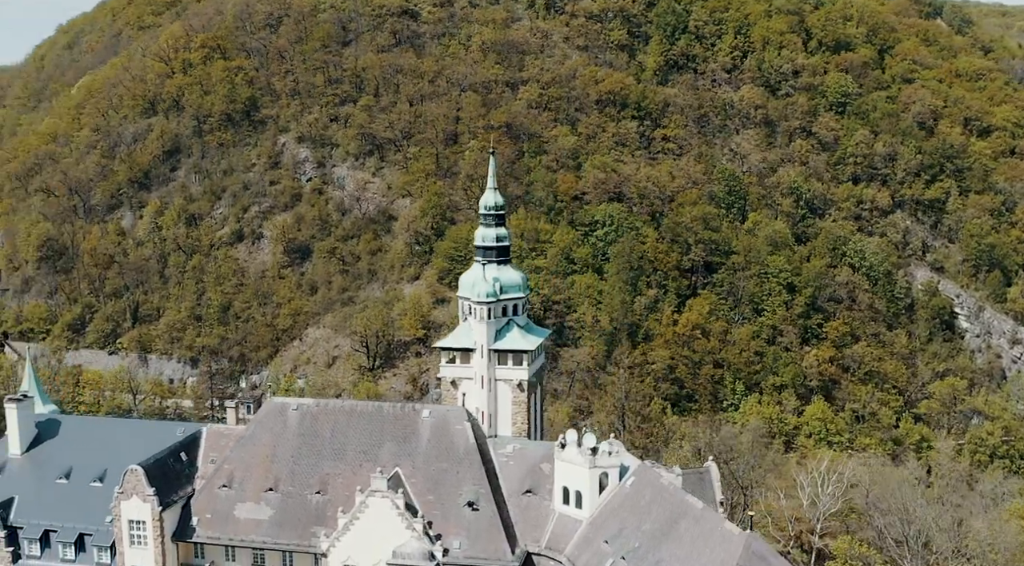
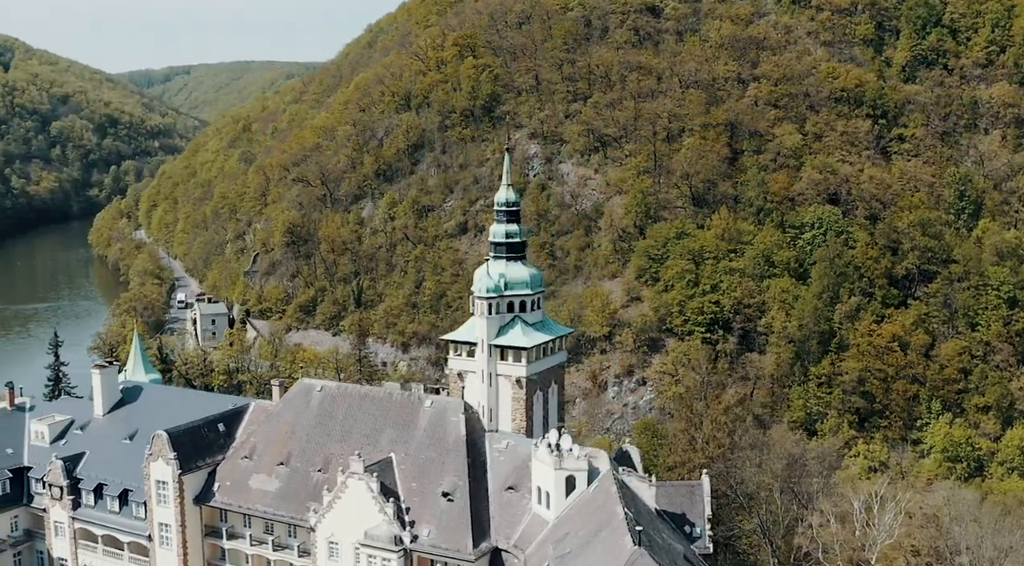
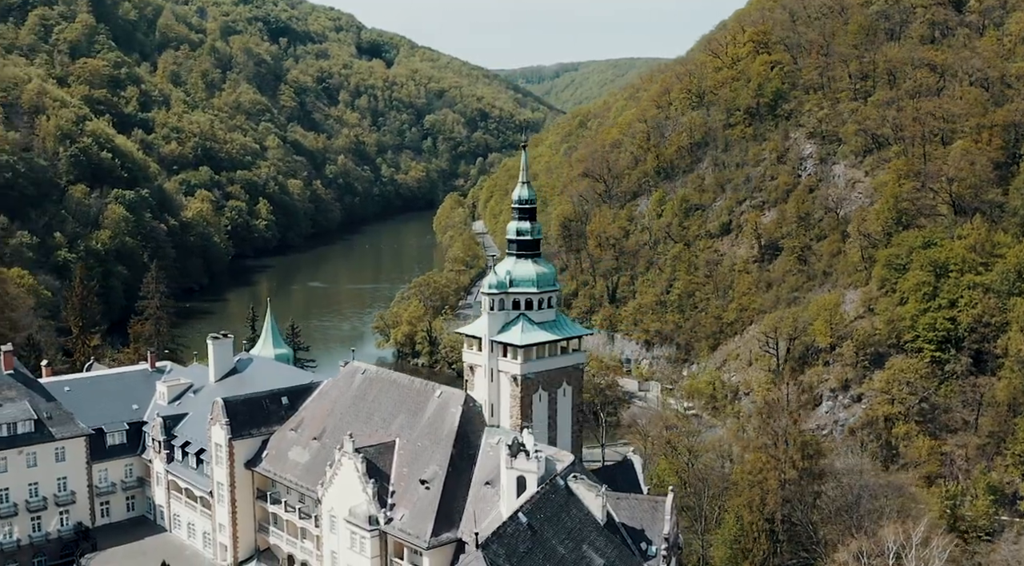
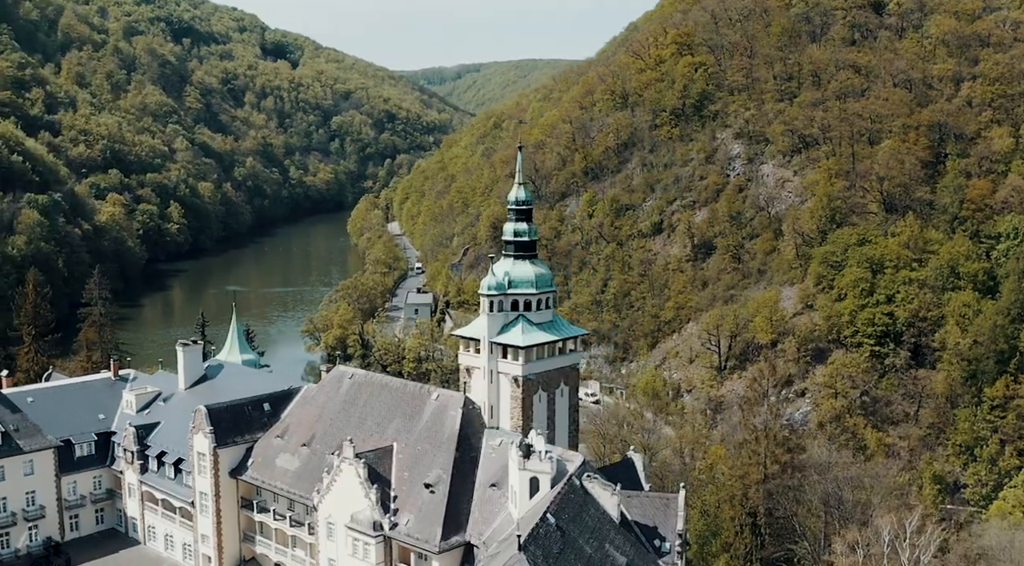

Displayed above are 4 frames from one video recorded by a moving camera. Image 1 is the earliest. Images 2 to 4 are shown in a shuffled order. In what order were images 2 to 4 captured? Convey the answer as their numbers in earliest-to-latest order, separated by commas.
2, 4, 3
